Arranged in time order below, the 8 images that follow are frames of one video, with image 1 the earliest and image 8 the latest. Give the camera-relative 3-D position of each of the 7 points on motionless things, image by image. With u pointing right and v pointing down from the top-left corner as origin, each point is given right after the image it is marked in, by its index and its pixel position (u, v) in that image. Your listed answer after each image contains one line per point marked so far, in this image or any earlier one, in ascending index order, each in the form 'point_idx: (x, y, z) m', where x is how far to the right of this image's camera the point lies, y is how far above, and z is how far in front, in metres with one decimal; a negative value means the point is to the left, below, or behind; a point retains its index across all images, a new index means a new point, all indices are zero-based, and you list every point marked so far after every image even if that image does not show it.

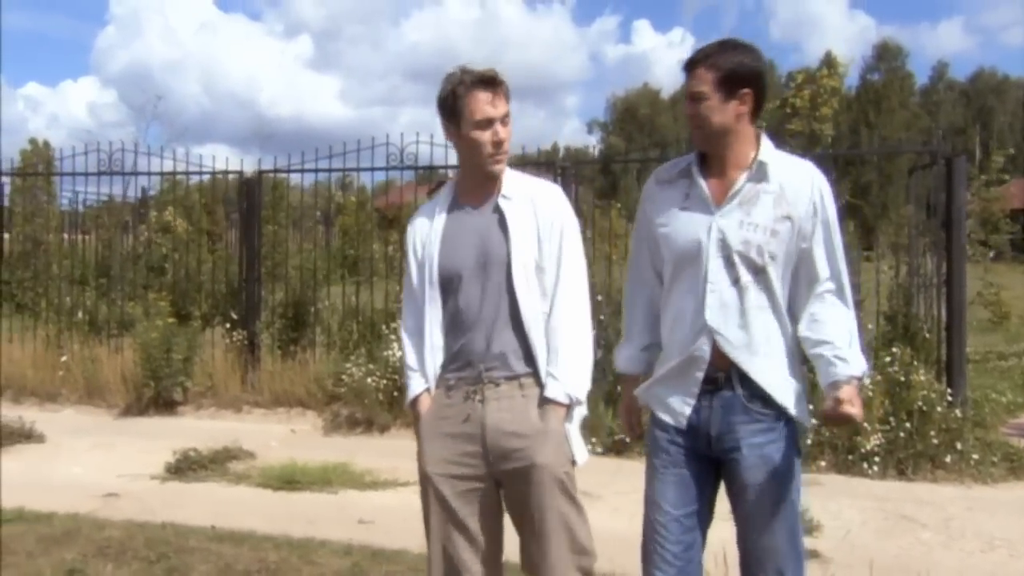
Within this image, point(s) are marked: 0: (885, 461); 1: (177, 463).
0: (+2.6, -1.2, +8.2) m
1: (-2.0, -1.1, +7.3) m
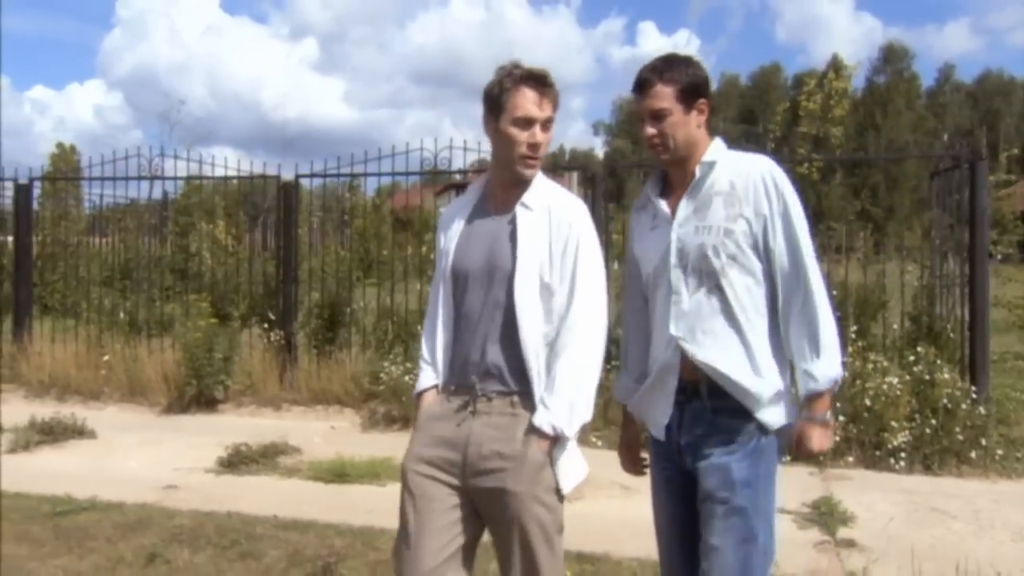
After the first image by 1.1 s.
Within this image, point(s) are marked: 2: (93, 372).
0: (+2.8, -1.2, +8.5) m
1: (-1.8, -1.1, +7.5) m
2: (-3.7, -0.7, +10.6) m
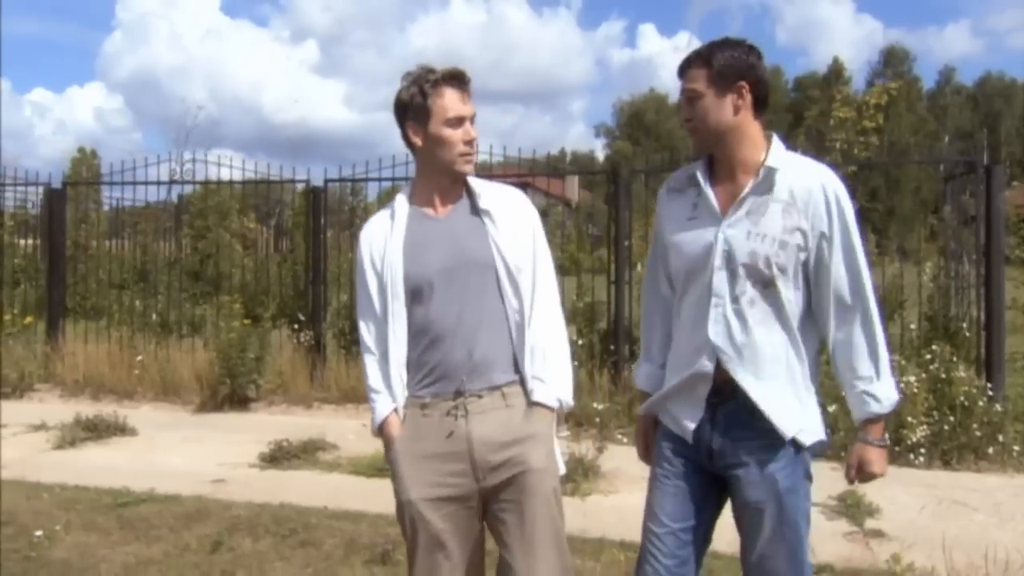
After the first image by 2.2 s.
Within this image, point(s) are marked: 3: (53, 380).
0: (+3.0, -1.2, +8.7) m
1: (-1.6, -1.1, +7.8) m
2: (-3.5, -0.8, +10.8) m
3: (-4.2, -0.8, +11.2) m
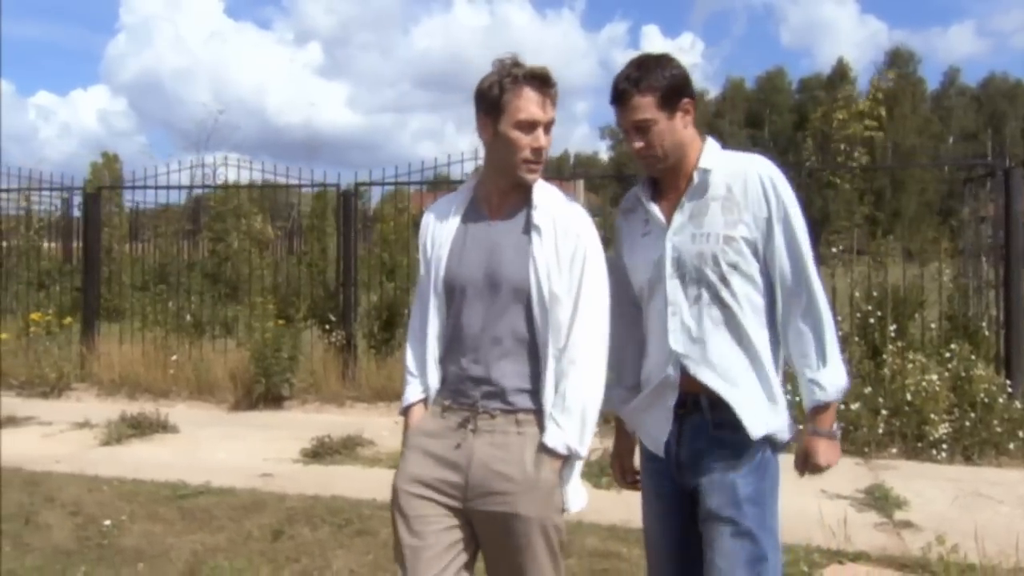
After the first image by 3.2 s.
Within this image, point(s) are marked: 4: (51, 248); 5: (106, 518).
0: (+3.3, -1.2, +8.9) m
1: (-1.3, -1.1, +8.0) m
2: (-3.2, -0.8, +11.1) m
3: (-4.0, -0.9, +11.4) m
4: (-5.3, +0.5, +13.3) m
5: (-1.9, -1.1, +5.7) m
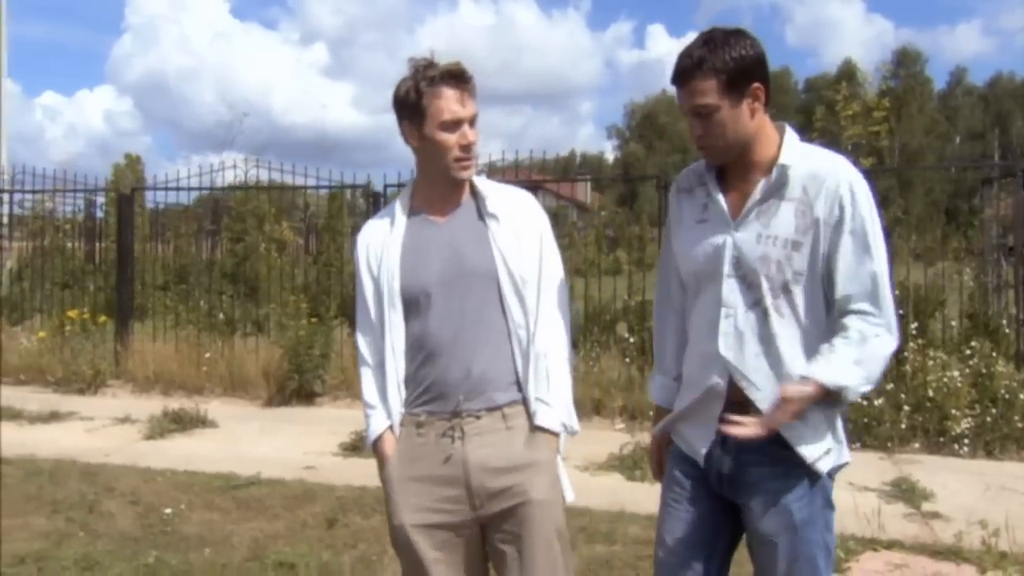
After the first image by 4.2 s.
0: (+3.5, -1.2, +9.1) m
1: (-1.1, -1.1, +8.2) m
2: (-3.0, -0.8, +11.3) m
3: (-3.7, -0.8, +11.6) m
4: (-5.0, +0.5, +13.5) m
5: (-1.7, -1.1, +5.9) m
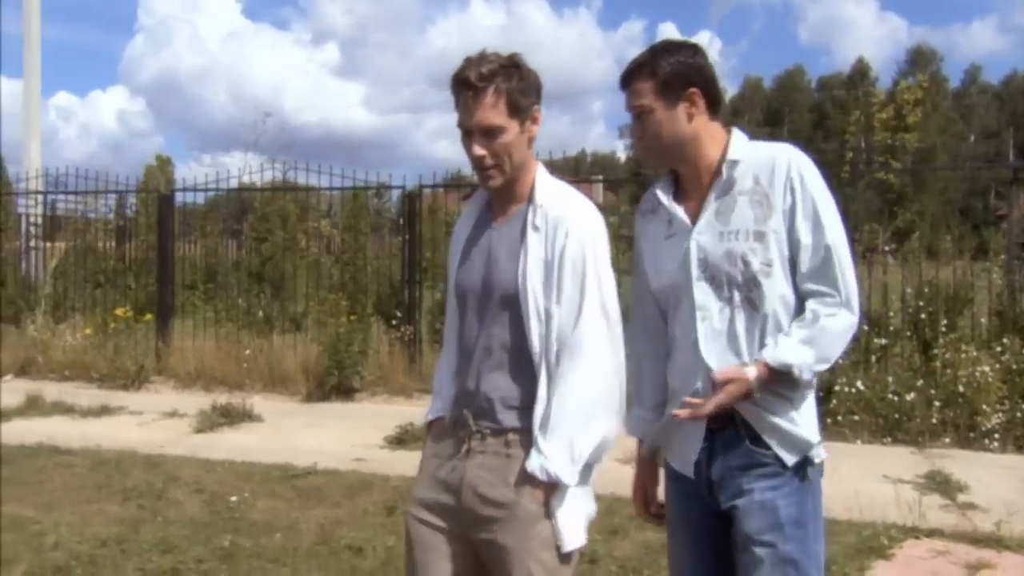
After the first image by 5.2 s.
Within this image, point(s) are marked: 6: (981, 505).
0: (+3.8, -1.2, +9.3) m
1: (-0.8, -1.0, +8.5) m
2: (-2.7, -0.7, +11.5) m
3: (-3.4, -0.8, +11.9) m
4: (-4.7, +0.5, +13.8) m
5: (-1.4, -1.1, +6.2) m
6: (+2.6, -1.2, +6.8) m
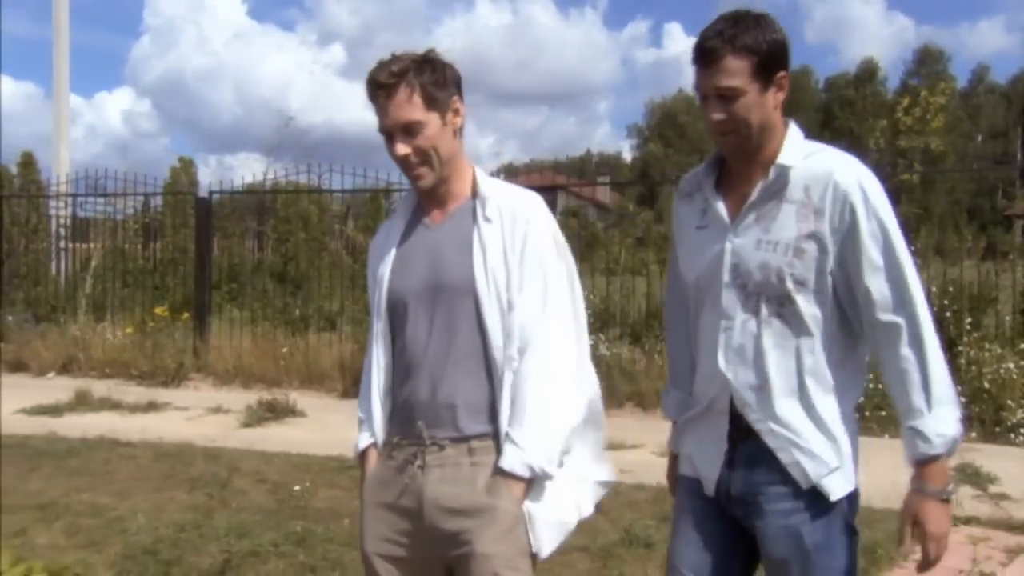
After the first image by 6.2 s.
0: (+4.1, -1.1, +9.5) m
1: (-0.5, -1.0, +8.7) m
2: (-2.3, -0.7, +11.8) m
3: (-3.1, -0.8, +12.2) m
4: (-4.4, +0.5, +14.1) m
5: (-1.2, -1.0, +6.4) m
6: (+2.9, -1.2, +7.0) m
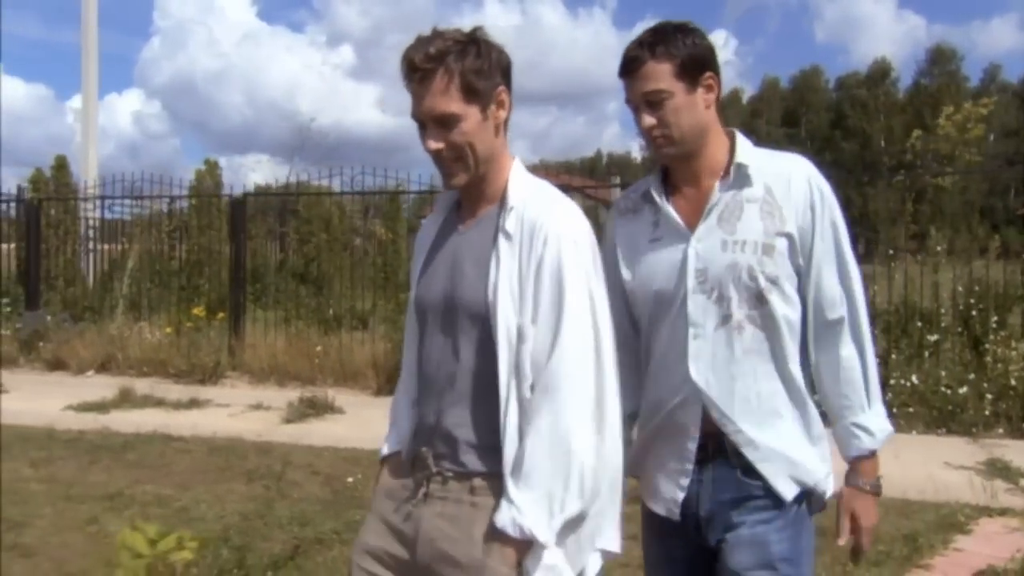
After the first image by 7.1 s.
0: (+4.4, -1.1, +9.7) m
1: (-0.2, -1.0, +8.9) m
2: (-2.0, -0.7, +12.0) m
3: (-2.8, -0.8, +12.4) m
4: (-4.1, +0.5, +14.3) m
5: (-0.9, -1.0, +6.6) m
6: (+3.2, -1.2, +7.2) m
